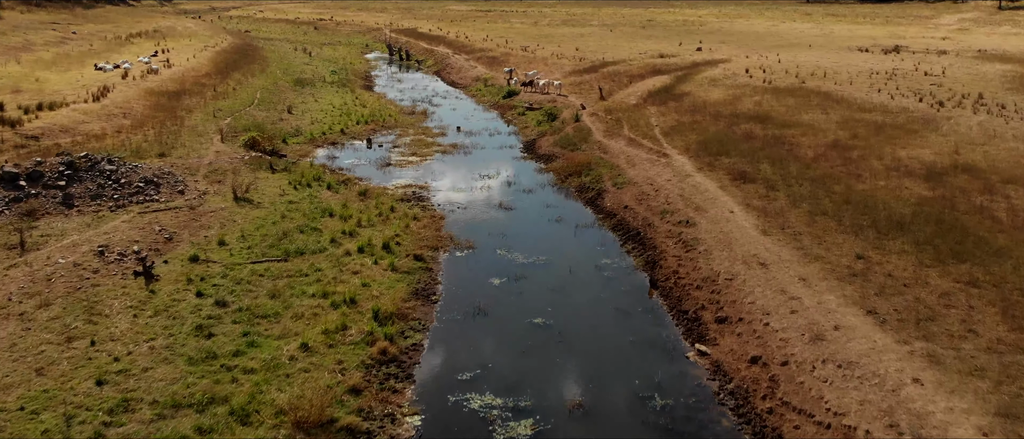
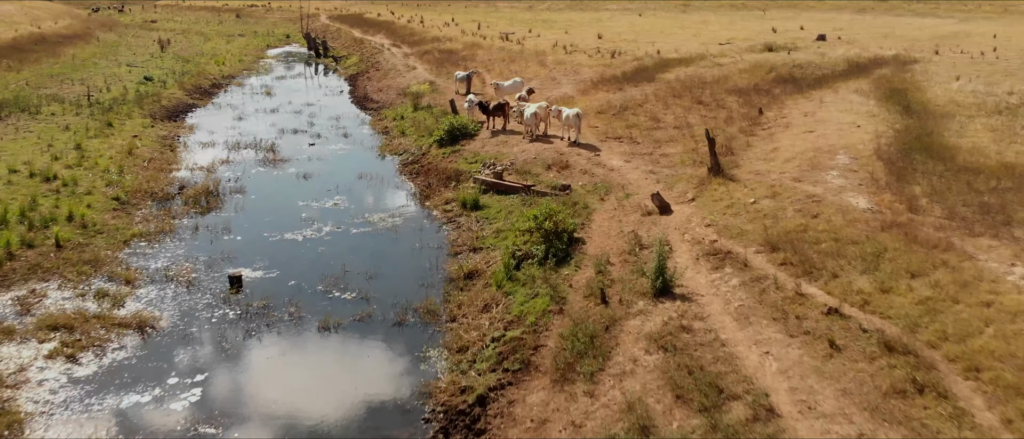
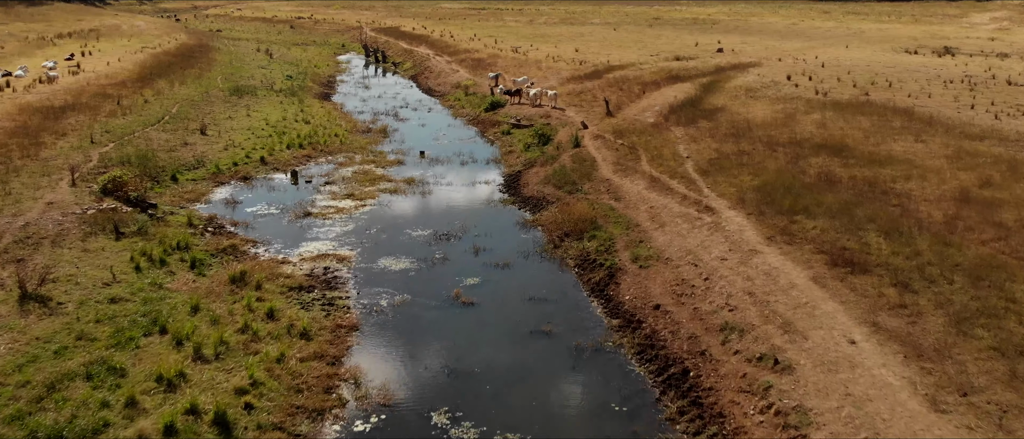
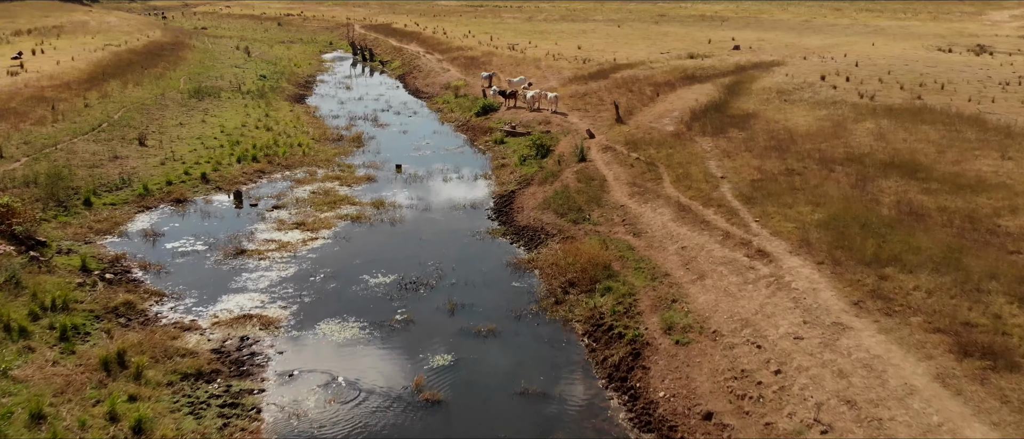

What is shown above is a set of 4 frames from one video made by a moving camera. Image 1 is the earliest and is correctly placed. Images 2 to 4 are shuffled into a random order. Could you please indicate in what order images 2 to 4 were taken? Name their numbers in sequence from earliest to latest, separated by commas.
3, 4, 2
